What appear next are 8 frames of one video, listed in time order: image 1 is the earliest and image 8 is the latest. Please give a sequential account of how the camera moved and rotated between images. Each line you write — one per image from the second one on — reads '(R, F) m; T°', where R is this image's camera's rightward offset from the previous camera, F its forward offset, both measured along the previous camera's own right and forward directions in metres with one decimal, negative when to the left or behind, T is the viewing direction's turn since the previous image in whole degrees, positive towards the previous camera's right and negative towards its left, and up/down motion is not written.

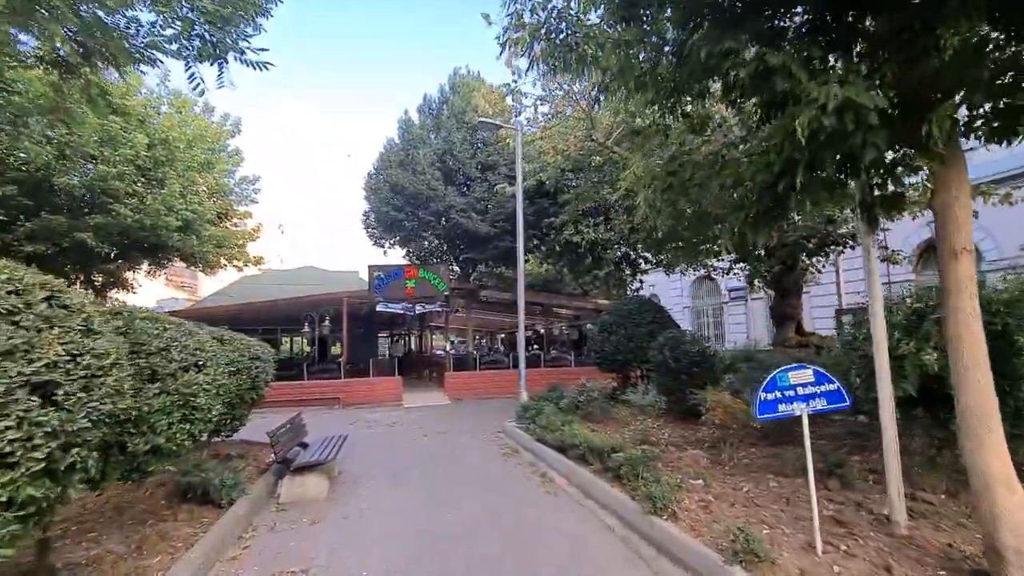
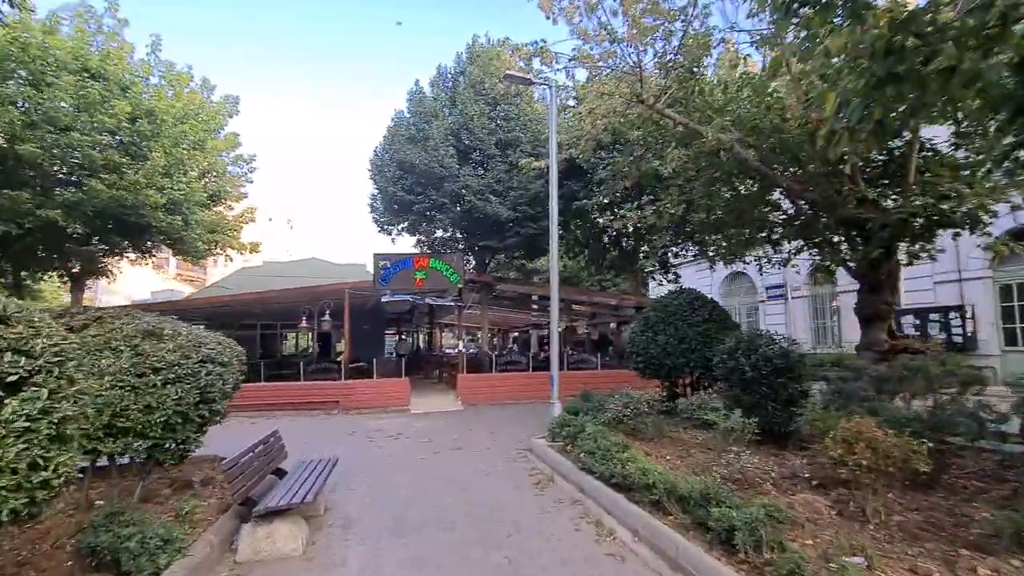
(-0.4, +1.8) m; -1°
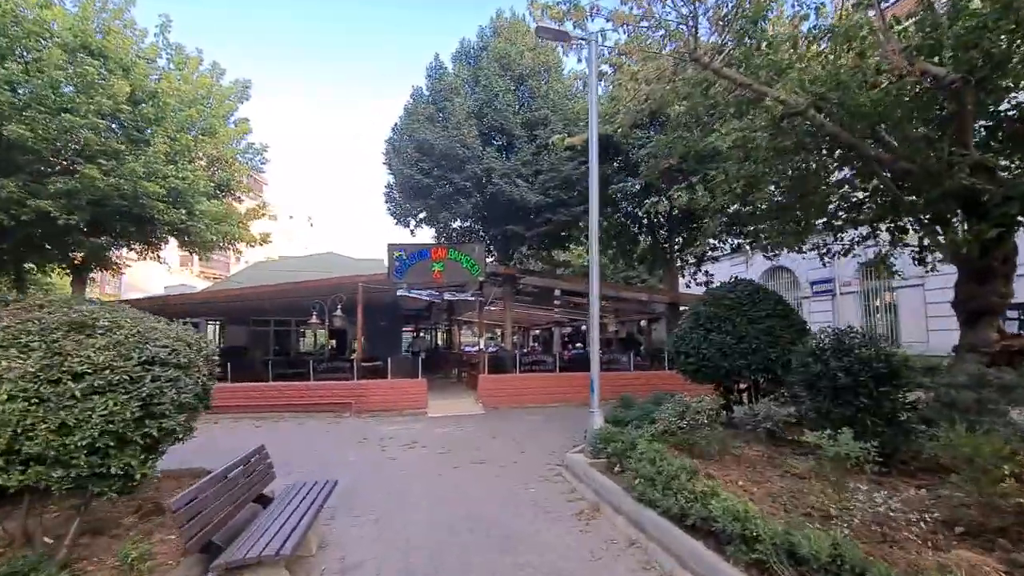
(-0.2, +1.2) m; -2°
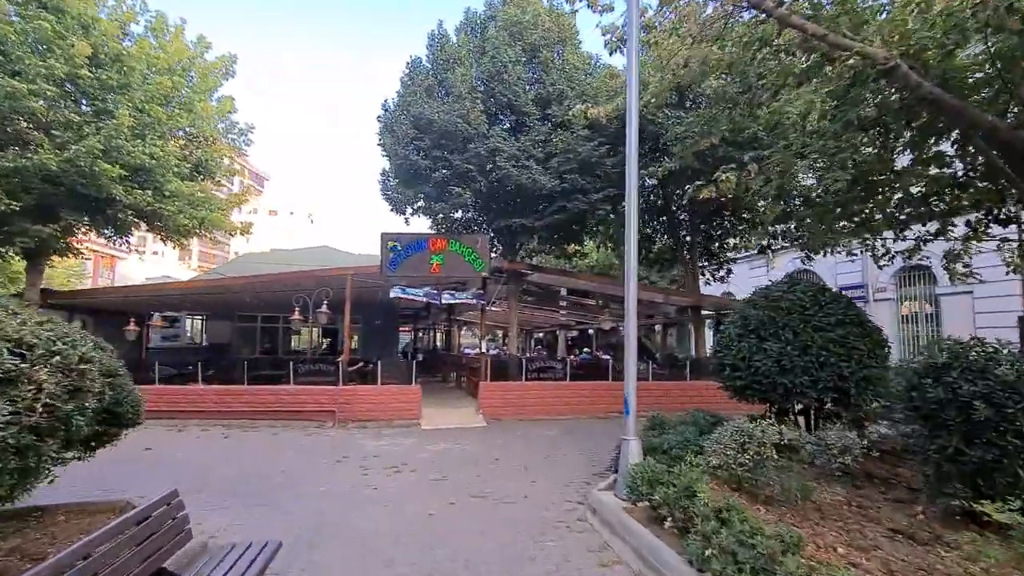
(-0.2, +1.5) m; 0°
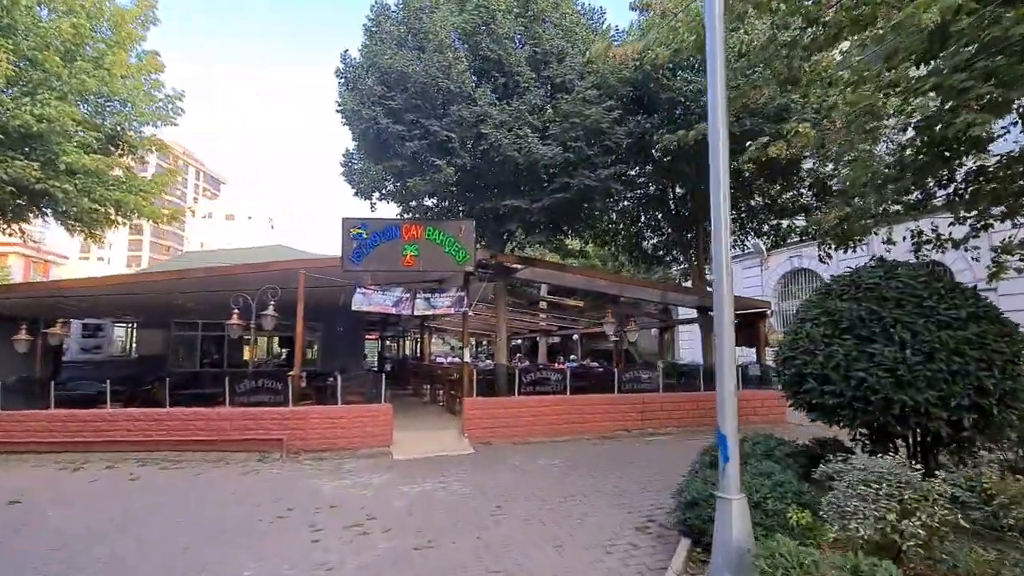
(-0.5, +2.1) m; +4°
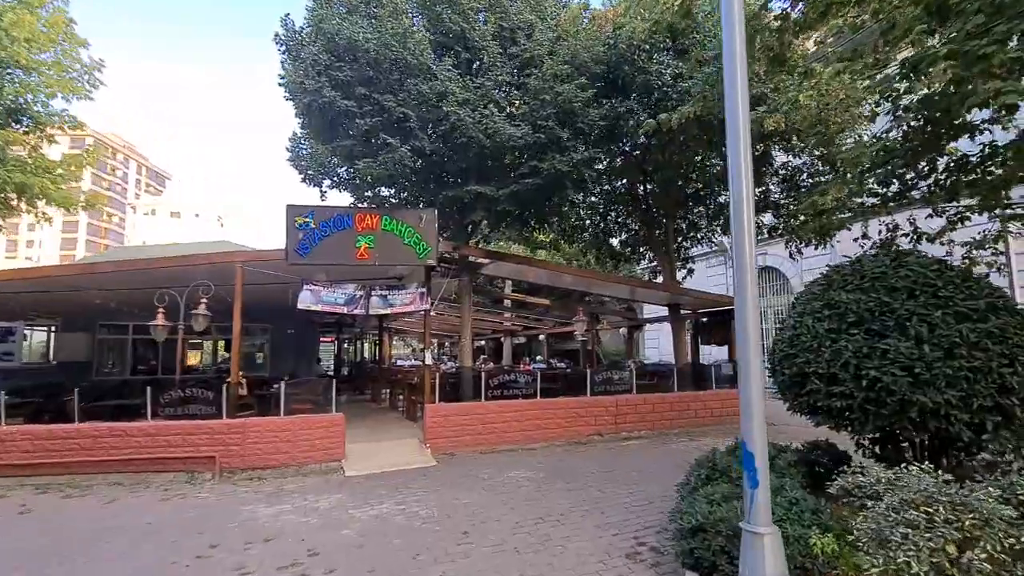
(-0.1, +0.8) m; +4°
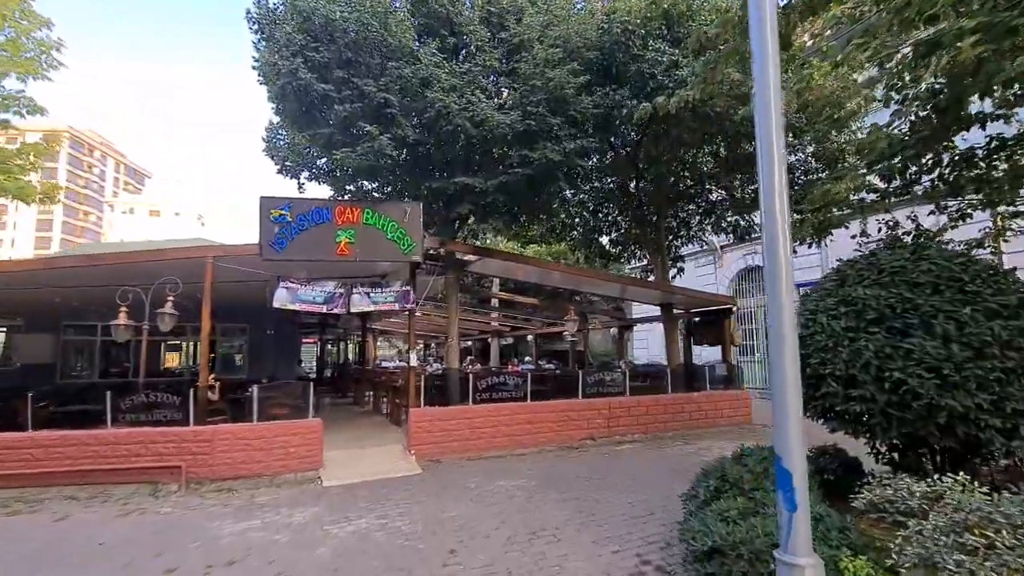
(-0.1, +0.5) m; +2°
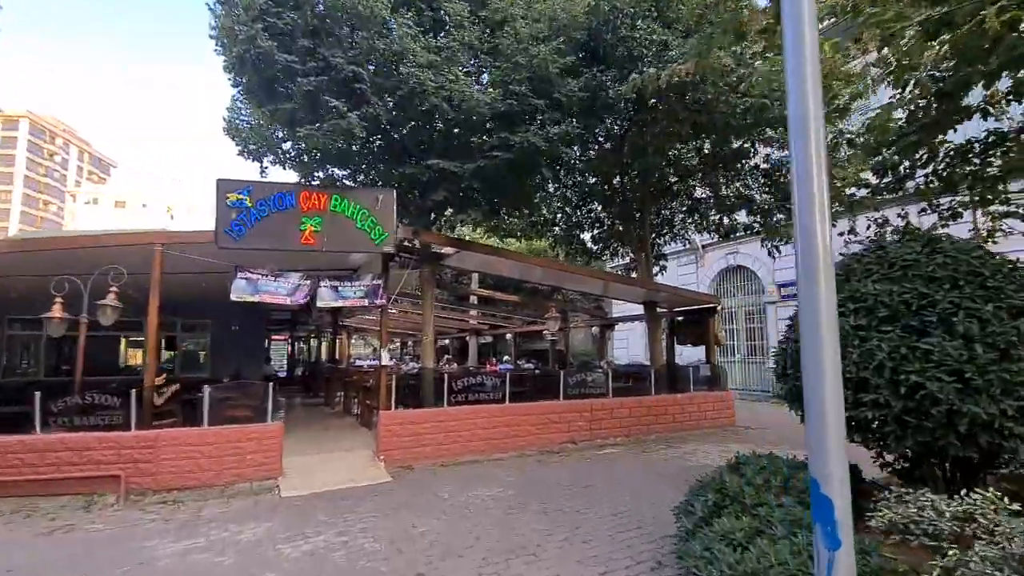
(0.0, +0.5) m; +2°
